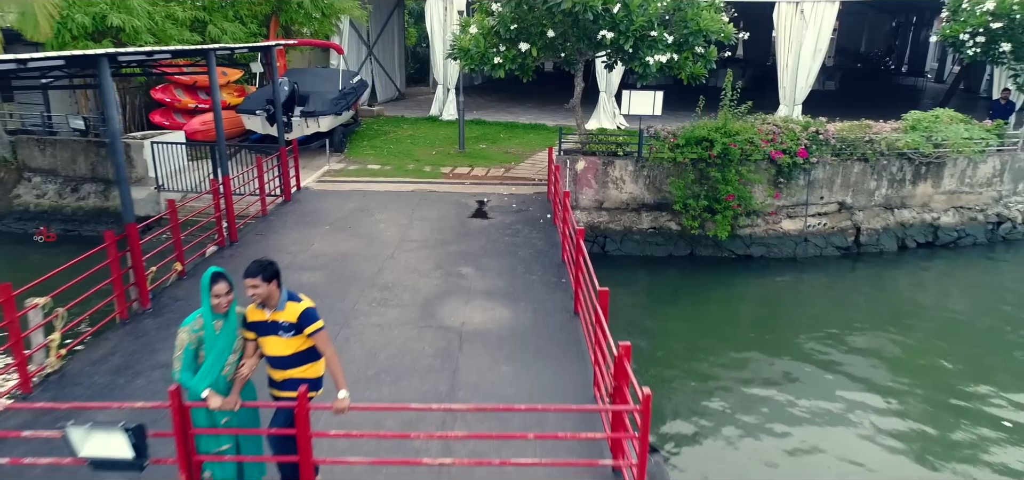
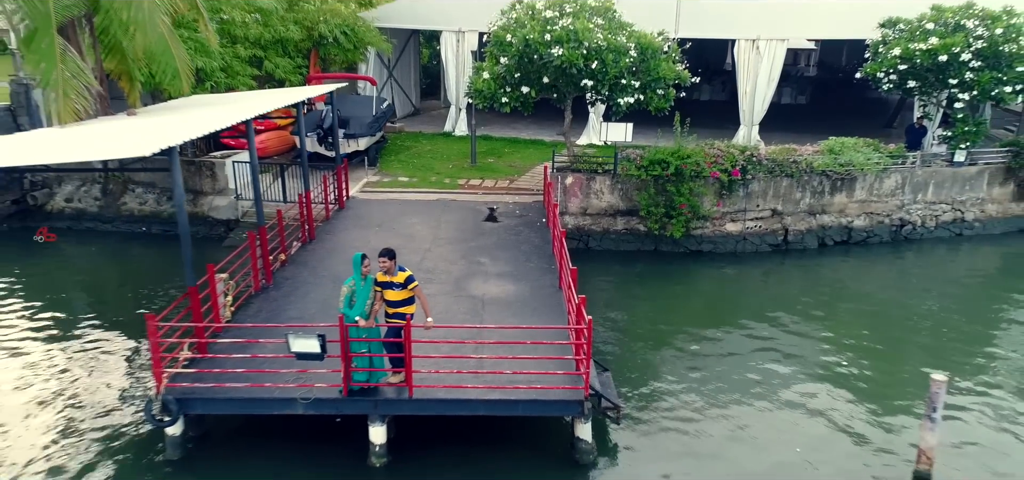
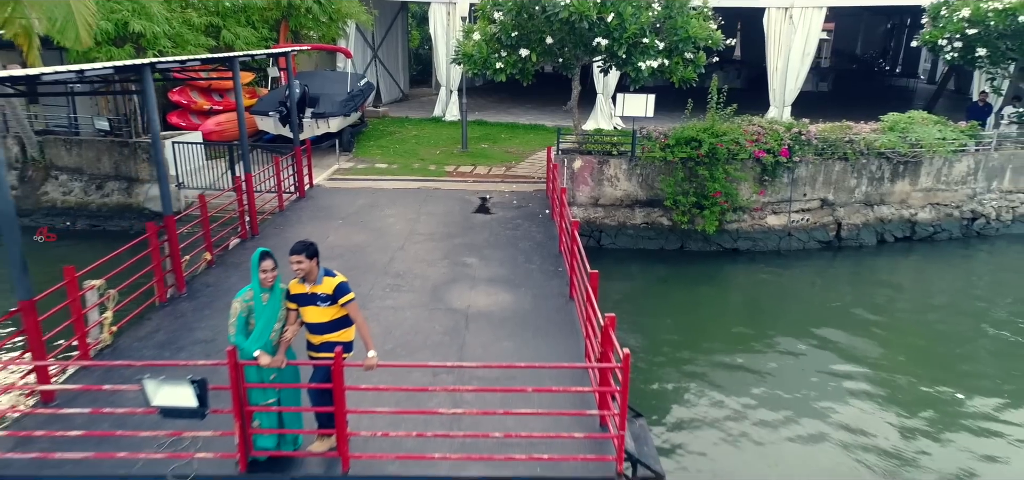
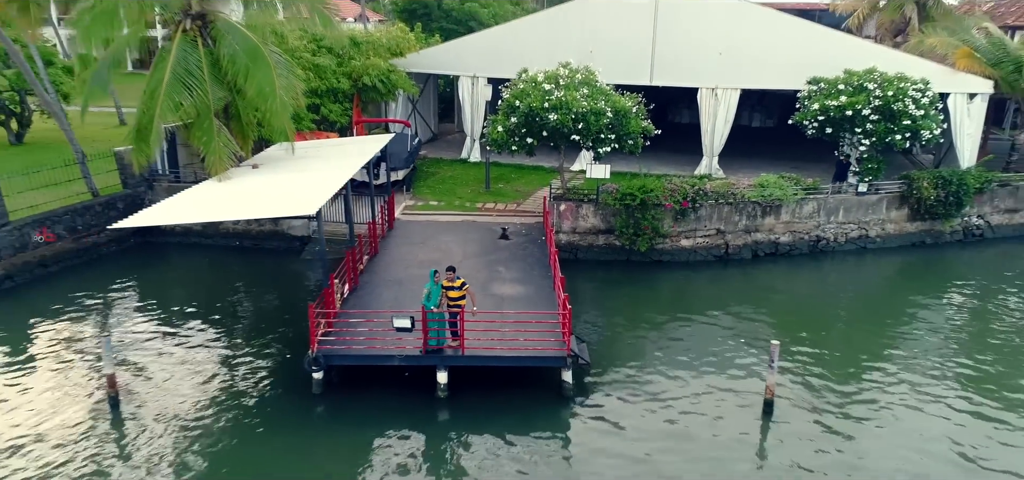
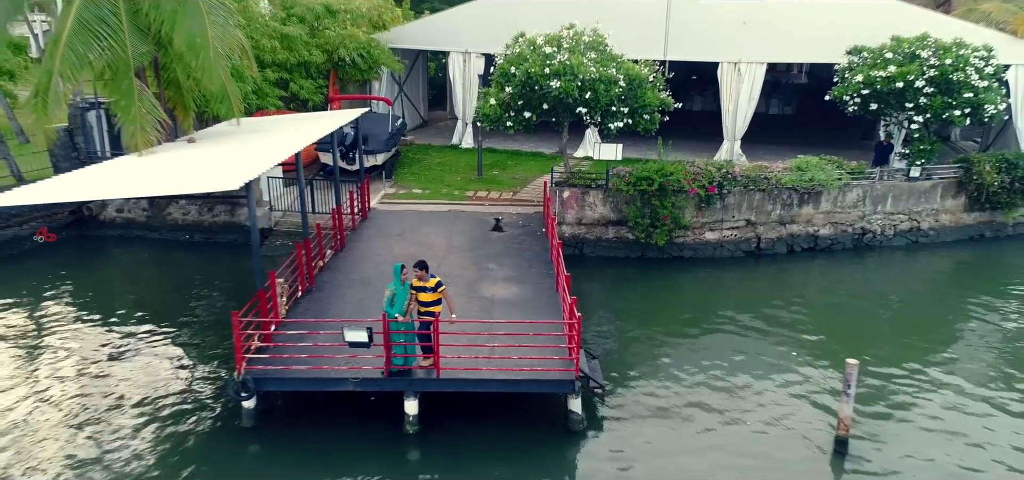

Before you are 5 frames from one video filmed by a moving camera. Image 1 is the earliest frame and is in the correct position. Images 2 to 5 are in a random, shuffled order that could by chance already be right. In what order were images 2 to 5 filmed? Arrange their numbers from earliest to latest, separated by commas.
3, 2, 5, 4
